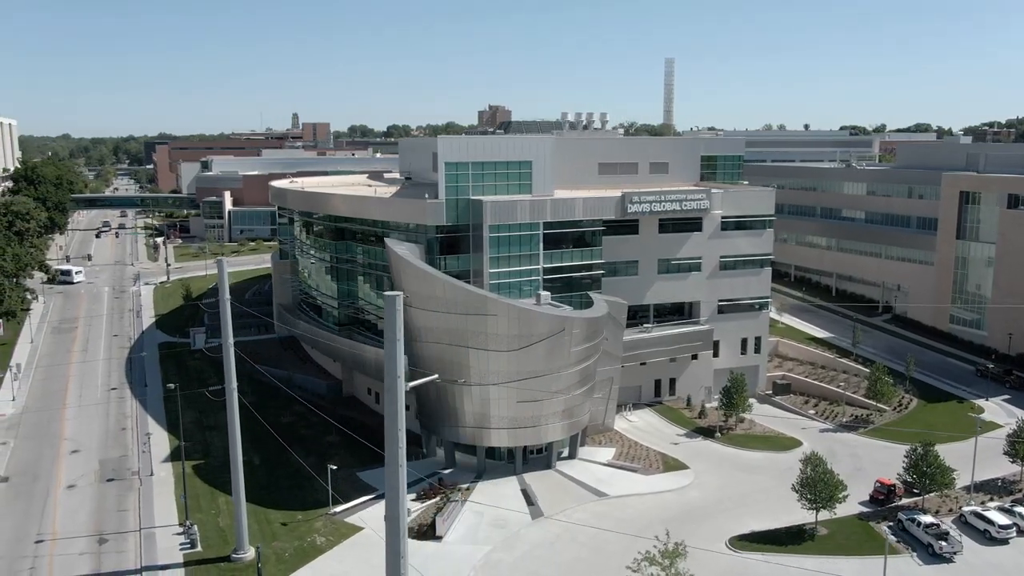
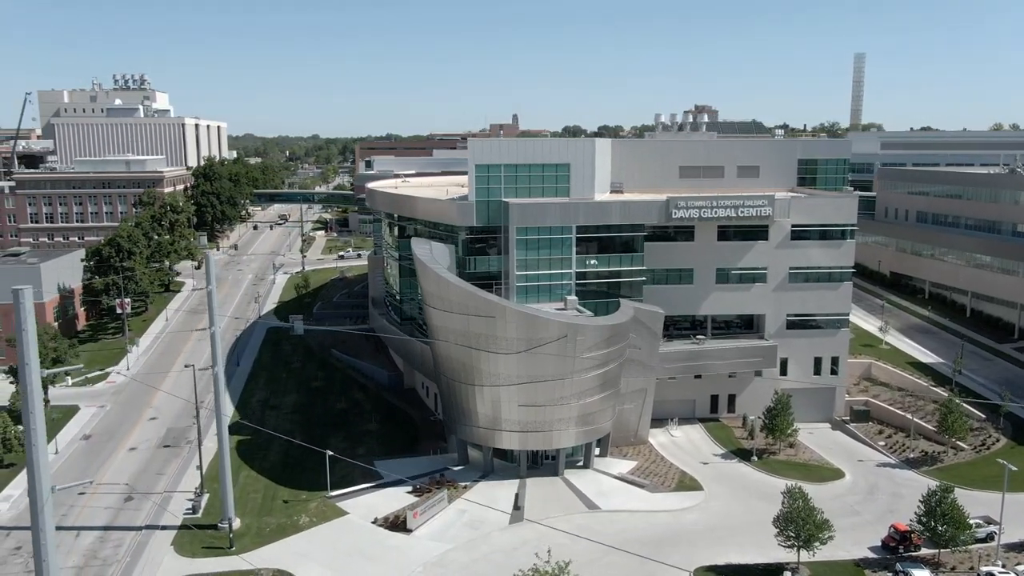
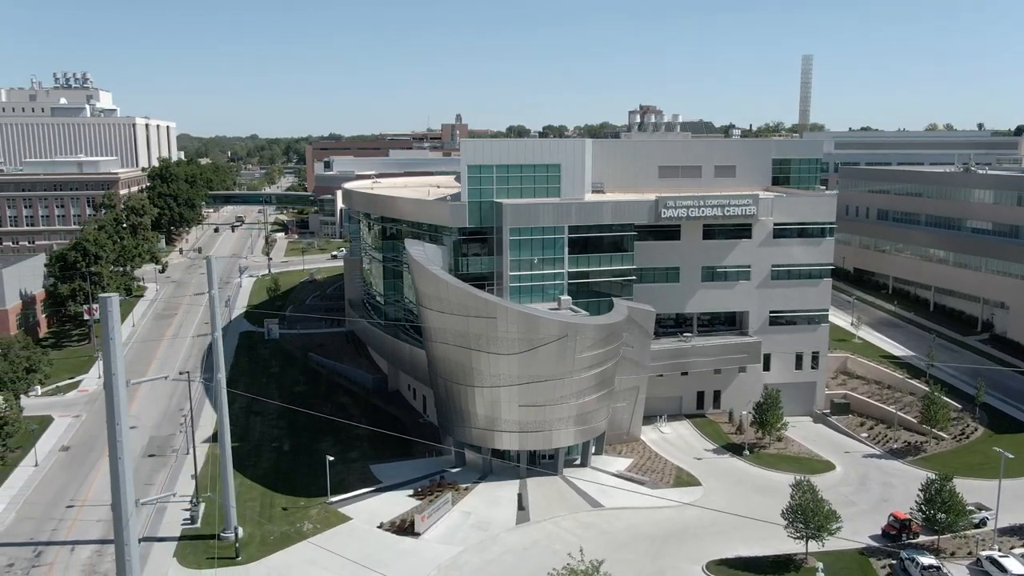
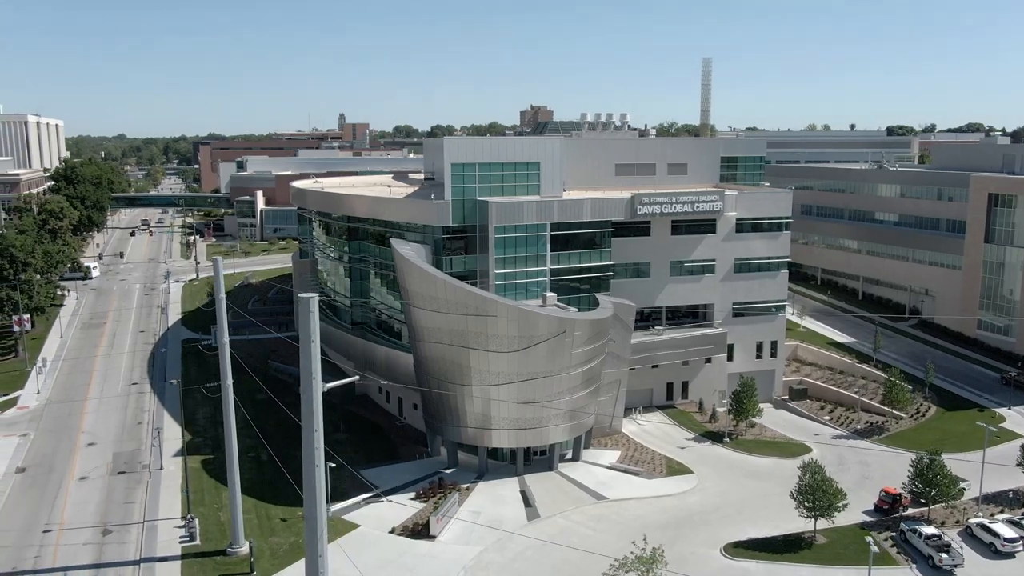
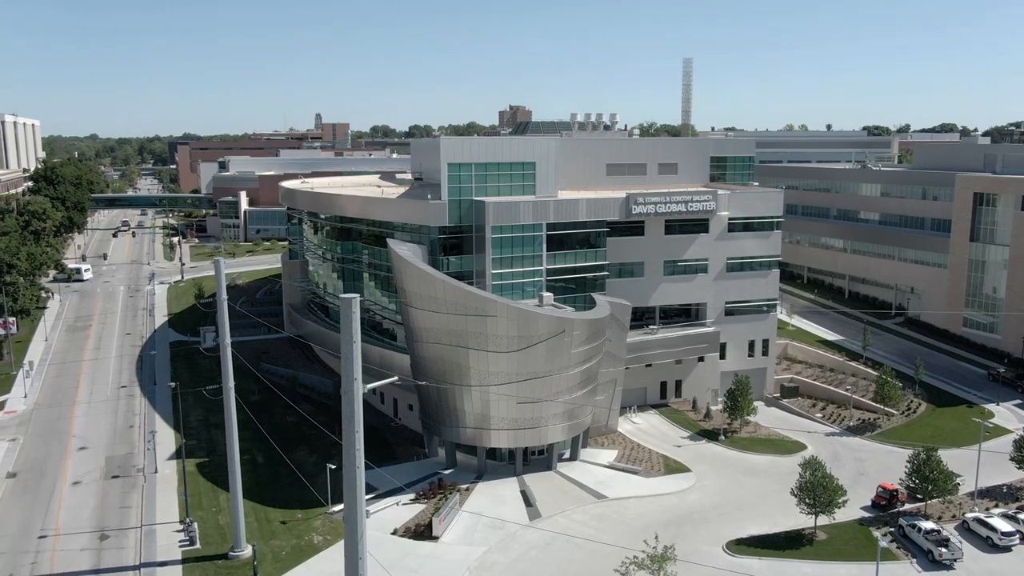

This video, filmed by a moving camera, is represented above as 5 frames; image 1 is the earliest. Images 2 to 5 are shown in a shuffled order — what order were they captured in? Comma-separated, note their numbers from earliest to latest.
5, 4, 3, 2
